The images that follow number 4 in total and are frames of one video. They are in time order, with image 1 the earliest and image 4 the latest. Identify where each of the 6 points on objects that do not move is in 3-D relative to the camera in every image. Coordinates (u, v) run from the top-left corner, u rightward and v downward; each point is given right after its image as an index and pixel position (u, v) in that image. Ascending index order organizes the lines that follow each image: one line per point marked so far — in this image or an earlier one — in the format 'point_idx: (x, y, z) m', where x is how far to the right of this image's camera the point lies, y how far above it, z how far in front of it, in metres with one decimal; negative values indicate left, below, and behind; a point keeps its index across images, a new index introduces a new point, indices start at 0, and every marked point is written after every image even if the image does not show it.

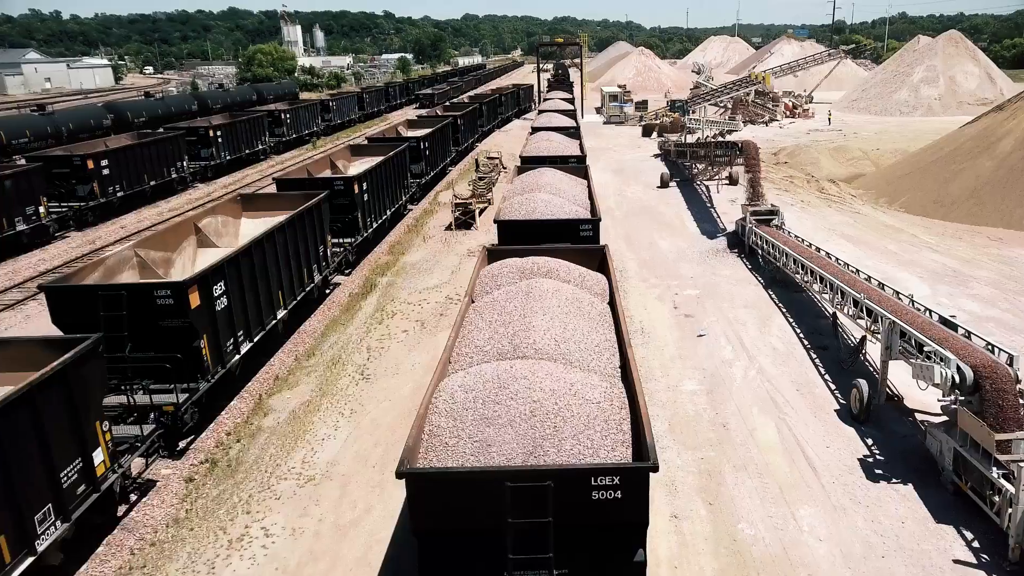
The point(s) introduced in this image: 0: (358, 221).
0: (-3.8, +1.7, +17.8) m
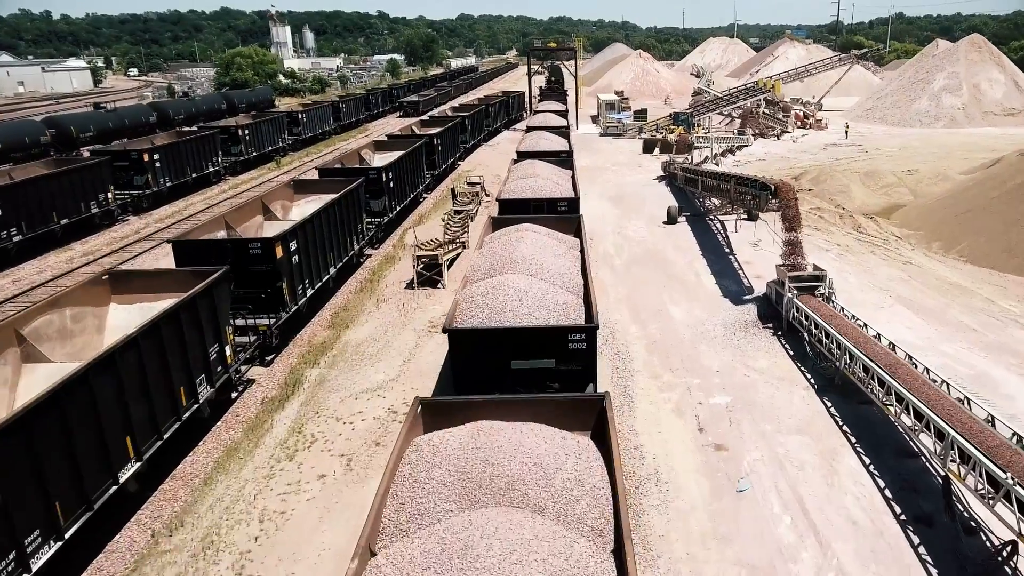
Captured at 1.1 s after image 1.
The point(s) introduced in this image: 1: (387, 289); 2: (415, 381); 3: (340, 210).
0: (-4.4, -0.1, +13.7) m
1: (-3.1, 0.0, +17.5) m
2: (-1.7, -1.7, +12.7) m
3: (-4.3, +1.9, +17.6) m
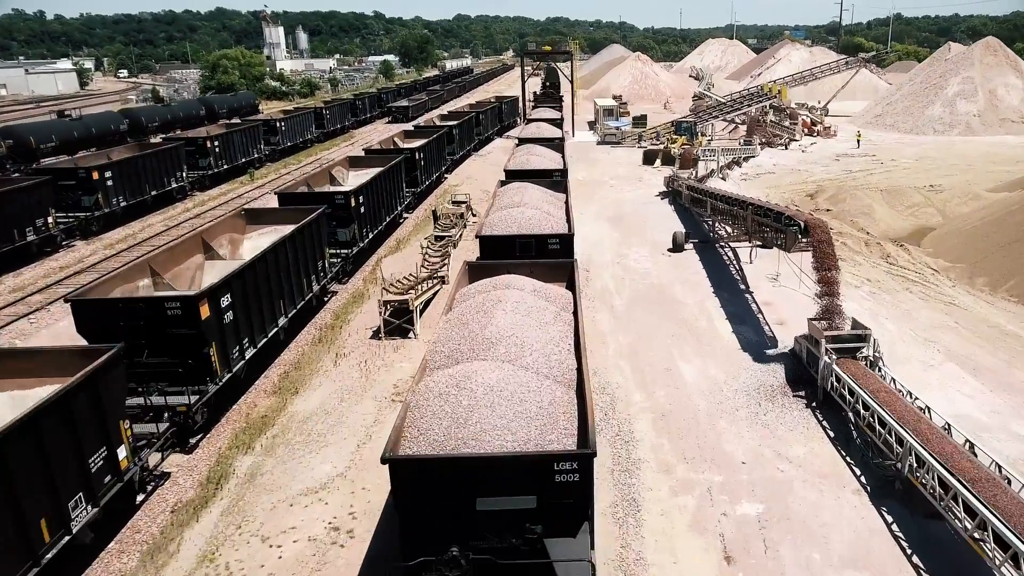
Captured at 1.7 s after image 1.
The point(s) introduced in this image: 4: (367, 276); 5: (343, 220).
0: (-4.8, -1.2, +11.2) m
1: (-3.4, -1.1, +15.1) m
2: (-2.1, -2.7, +10.2) m
3: (-4.6, +0.9, +15.1) m
4: (-3.9, +0.3, +19.1) m
5: (-4.4, +1.8, +18.5) m
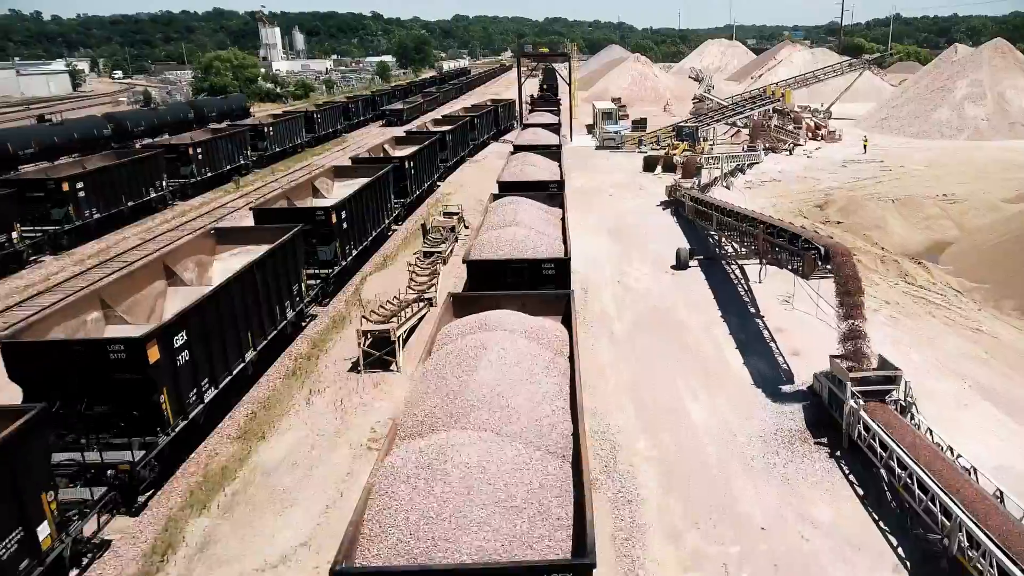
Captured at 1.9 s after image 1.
0: (-4.9, -1.7, +10.0) m
1: (-3.6, -1.6, +13.8) m
2: (-2.2, -3.3, +9.0) m
3: (-4.8, +0.3, +13.9) m
4: (-4.1, -0.2, +17.9) m
5: (-4.6, +1.2, +17.2) m
